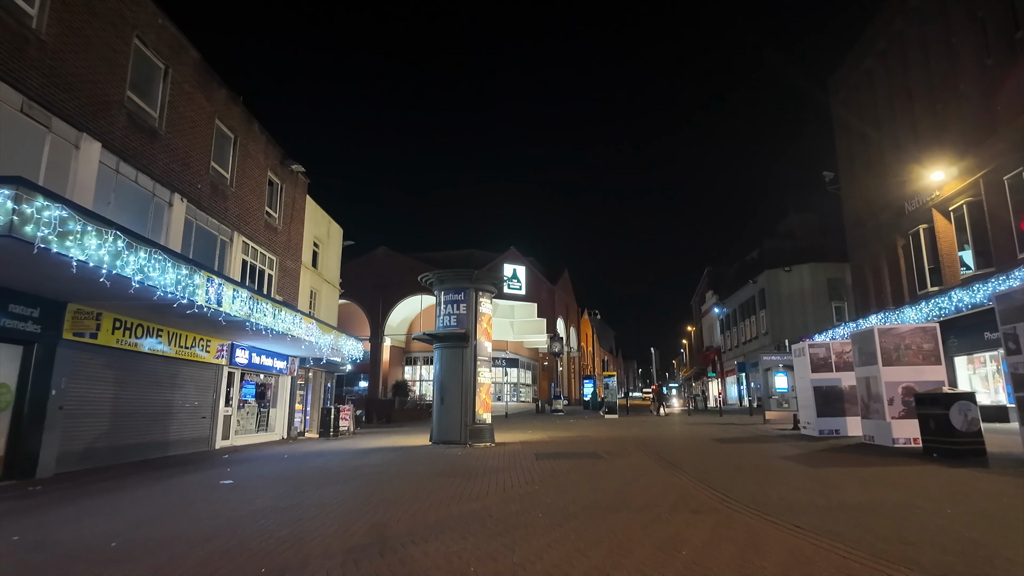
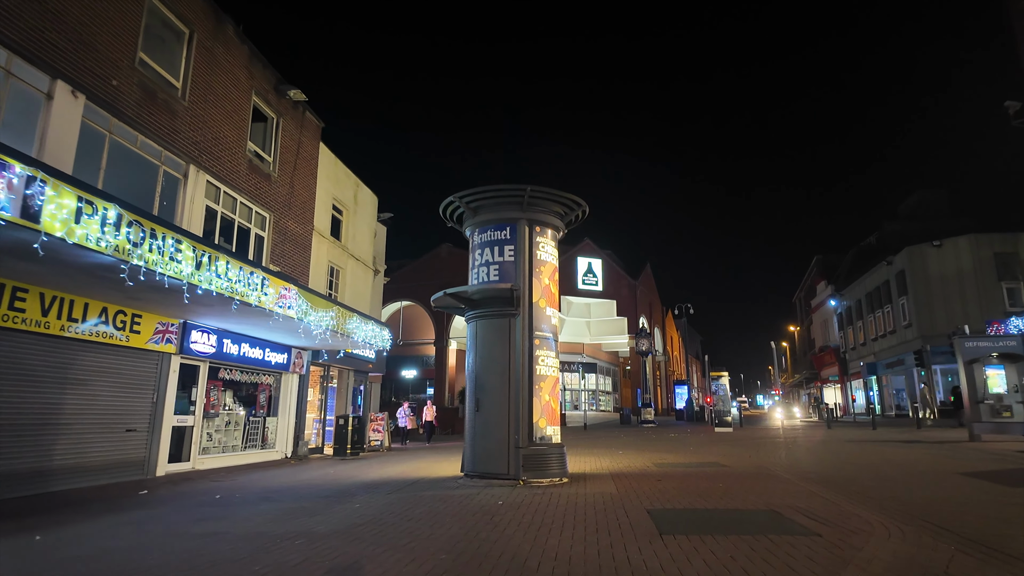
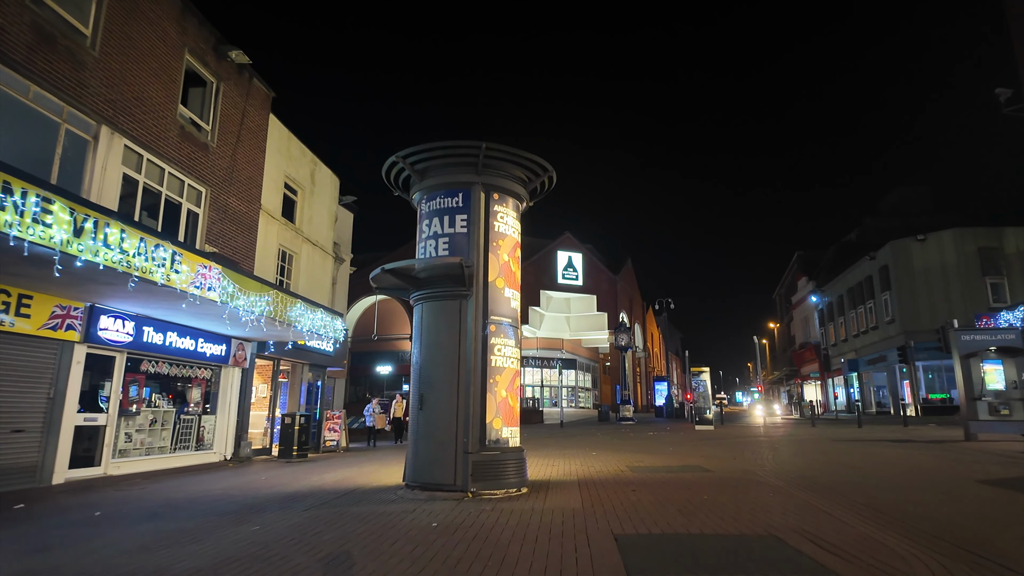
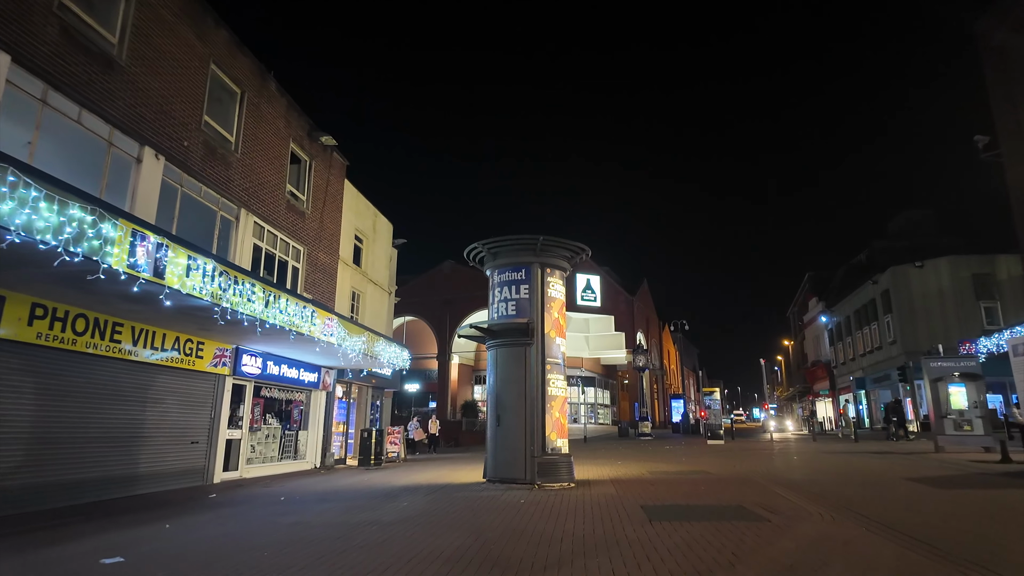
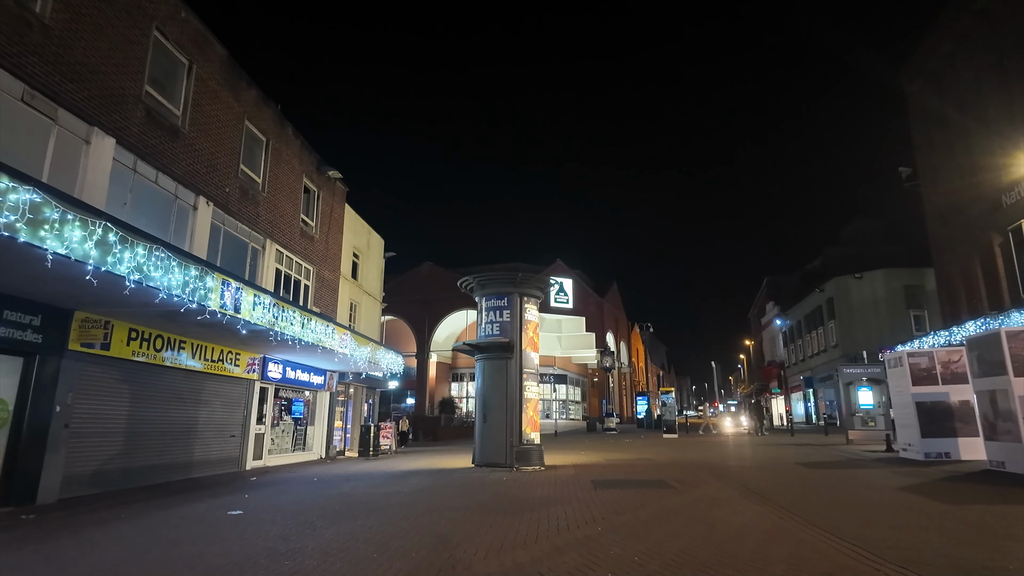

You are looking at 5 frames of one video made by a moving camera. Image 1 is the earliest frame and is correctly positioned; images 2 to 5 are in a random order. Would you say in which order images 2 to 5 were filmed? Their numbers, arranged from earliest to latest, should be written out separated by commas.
5, 4, 2, 3
